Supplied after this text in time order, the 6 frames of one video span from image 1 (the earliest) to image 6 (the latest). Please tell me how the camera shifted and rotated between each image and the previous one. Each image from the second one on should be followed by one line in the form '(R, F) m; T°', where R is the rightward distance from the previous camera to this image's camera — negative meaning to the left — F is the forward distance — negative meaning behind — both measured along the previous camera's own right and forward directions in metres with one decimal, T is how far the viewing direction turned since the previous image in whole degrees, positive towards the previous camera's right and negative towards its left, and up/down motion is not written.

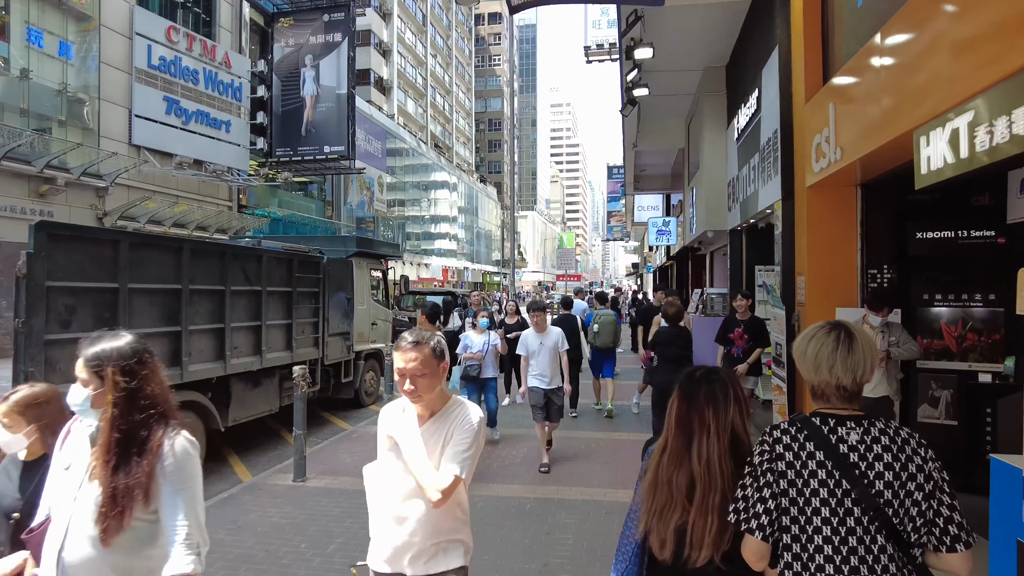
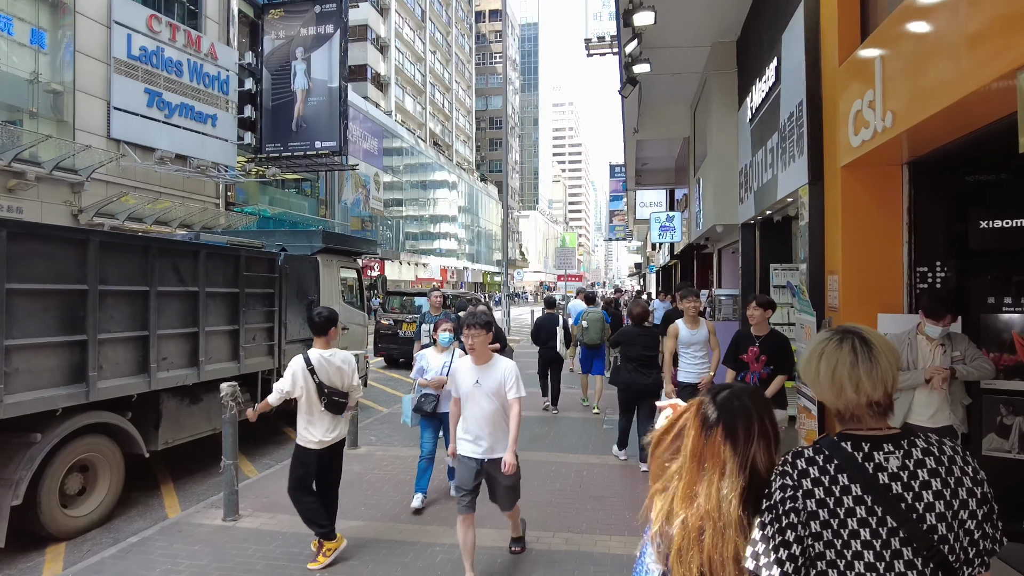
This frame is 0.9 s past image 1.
(+0.2, +1.0) m; 0°
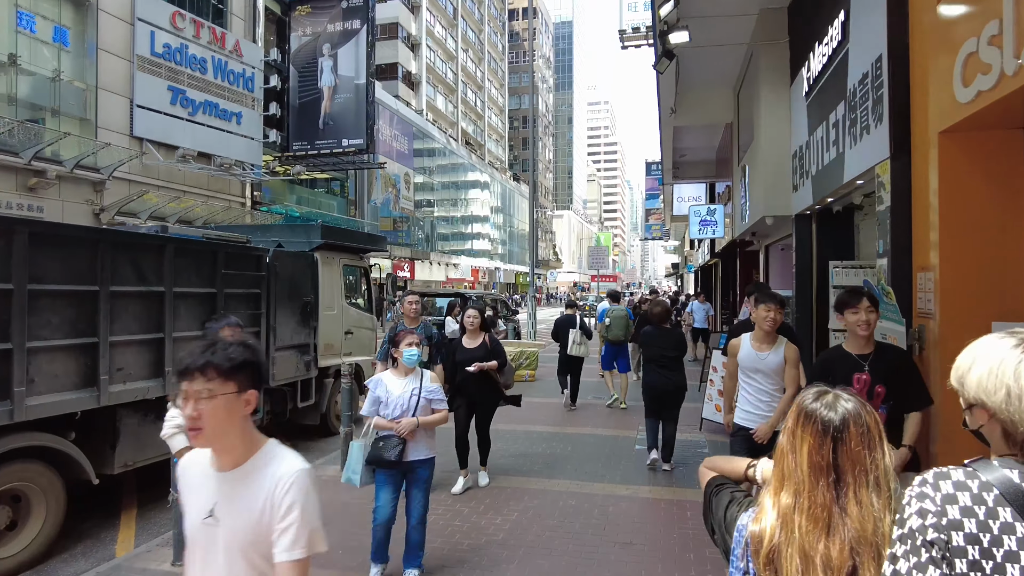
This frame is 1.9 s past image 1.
(+0.2, +0.9) m; -3°
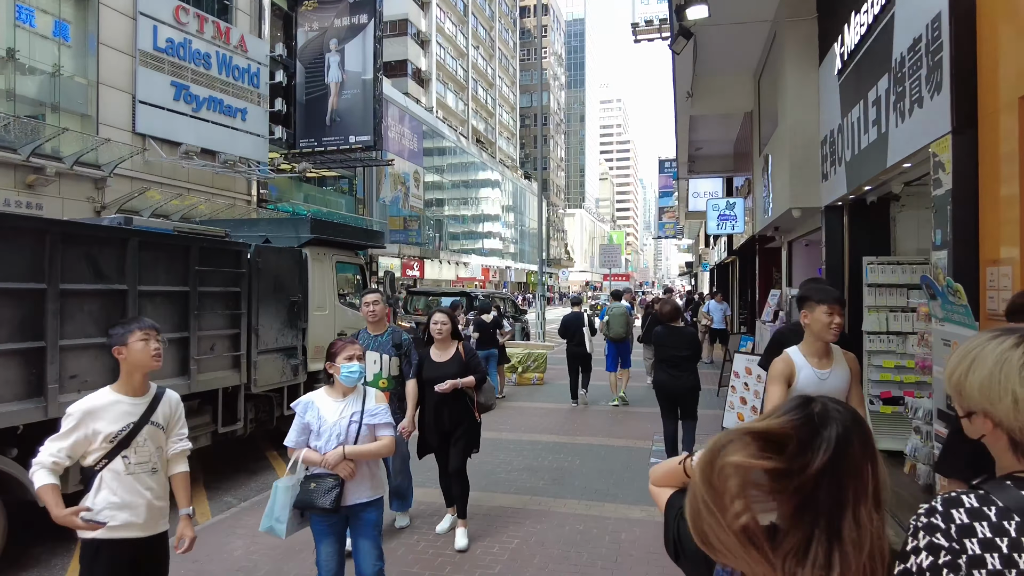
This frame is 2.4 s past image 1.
(+0.1, +0.6) m; -1°
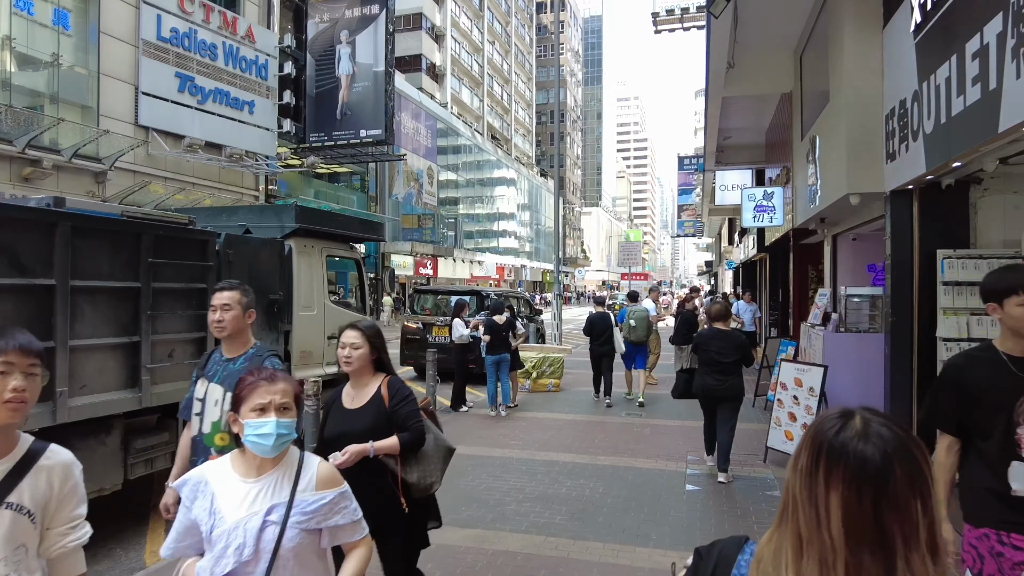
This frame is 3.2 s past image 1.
(0.0, +0.9) m; -1°
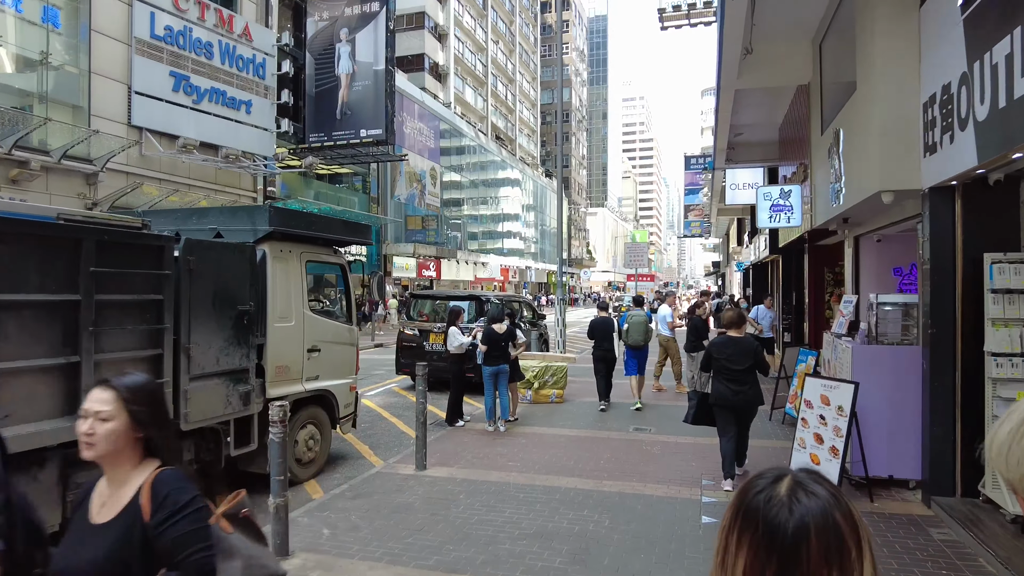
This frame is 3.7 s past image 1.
(+0.1, +0.6) m; -1°
